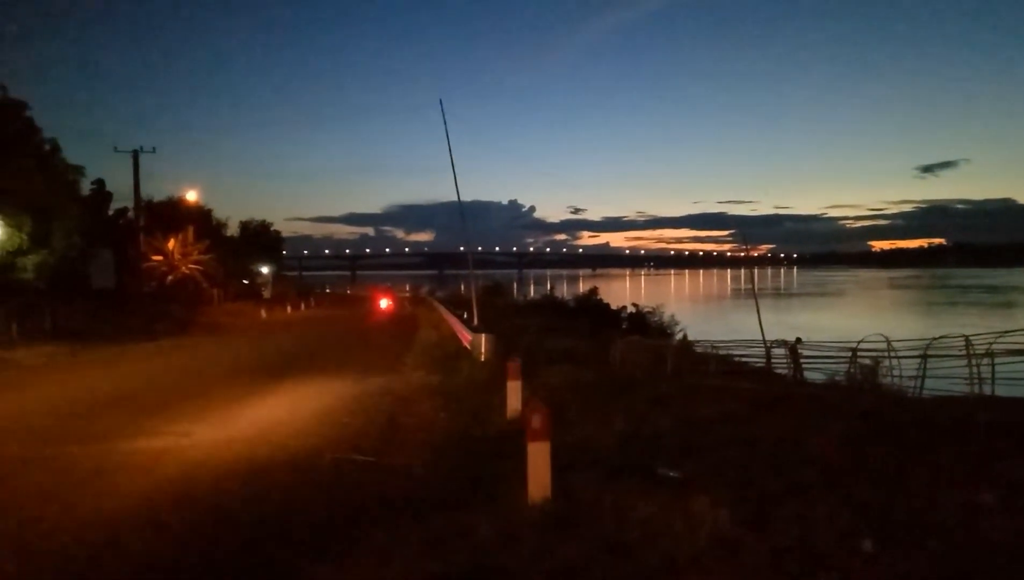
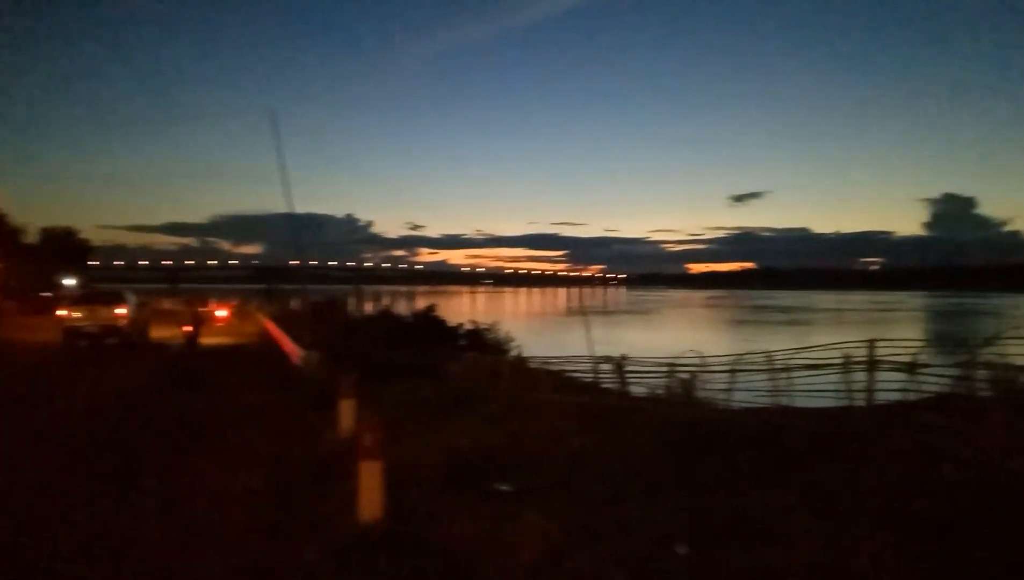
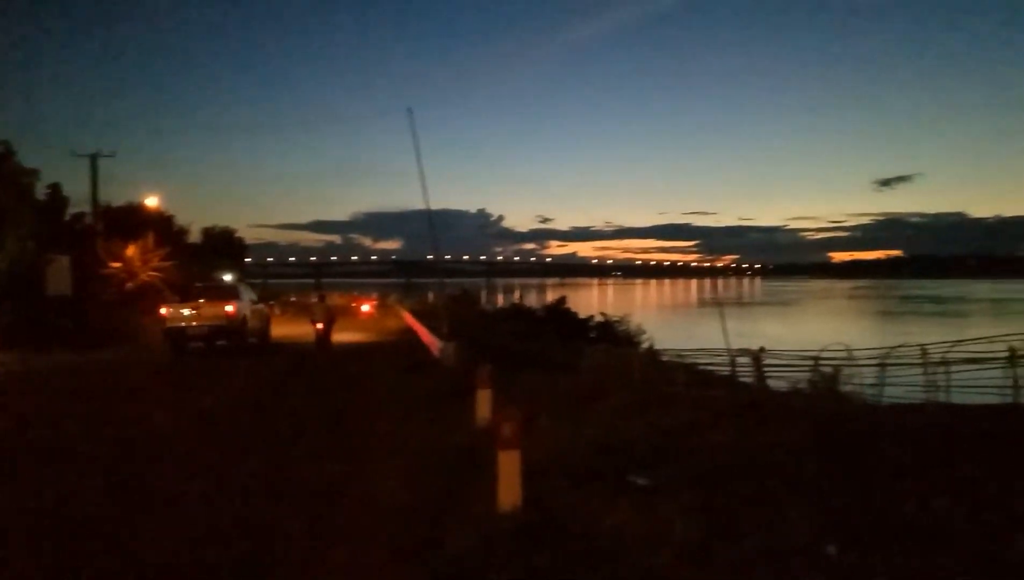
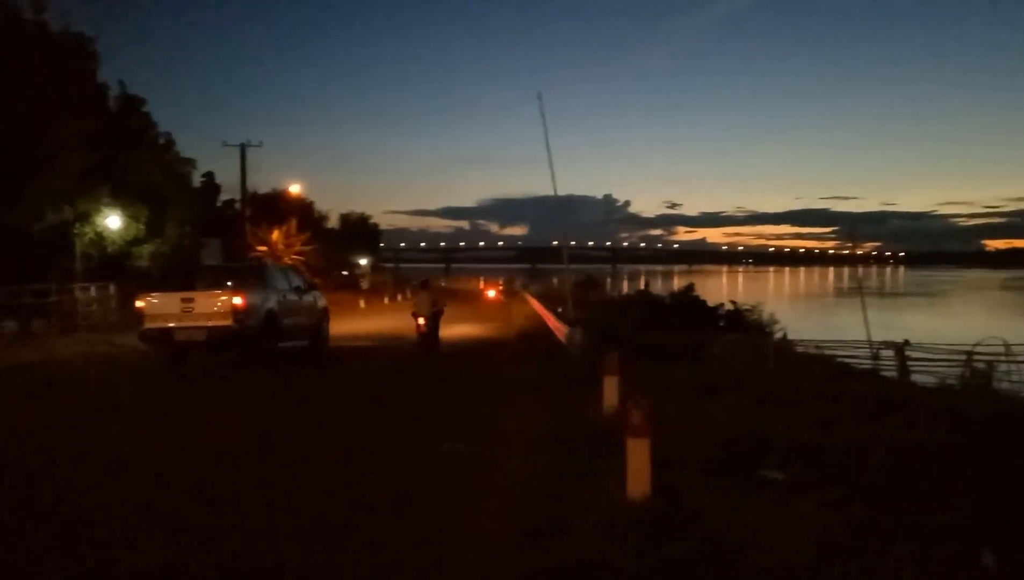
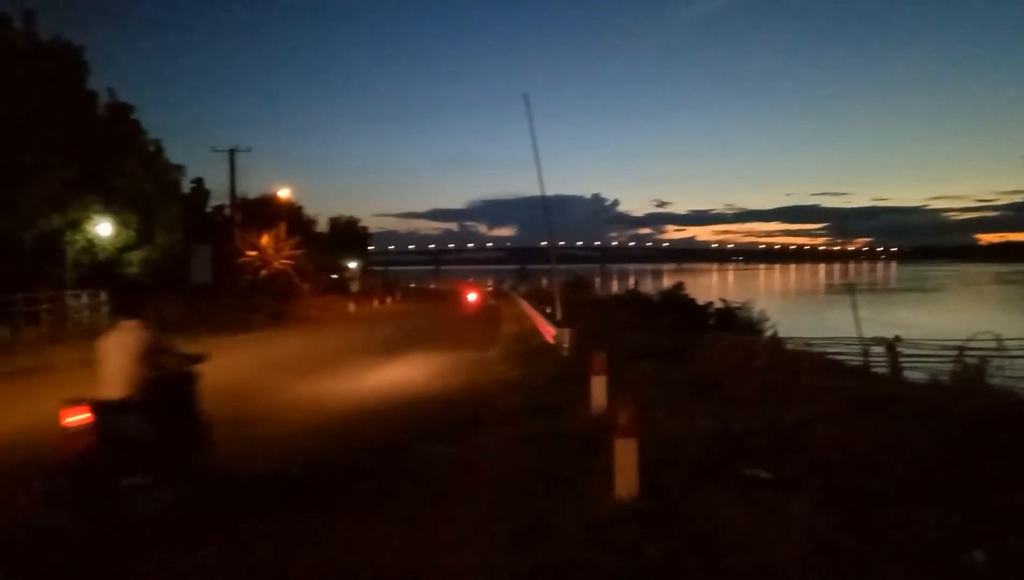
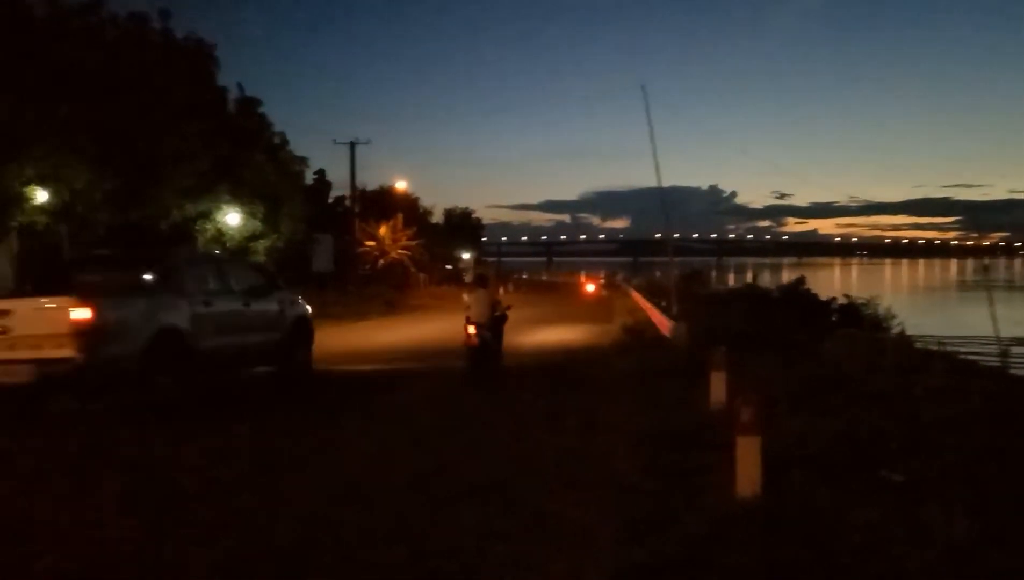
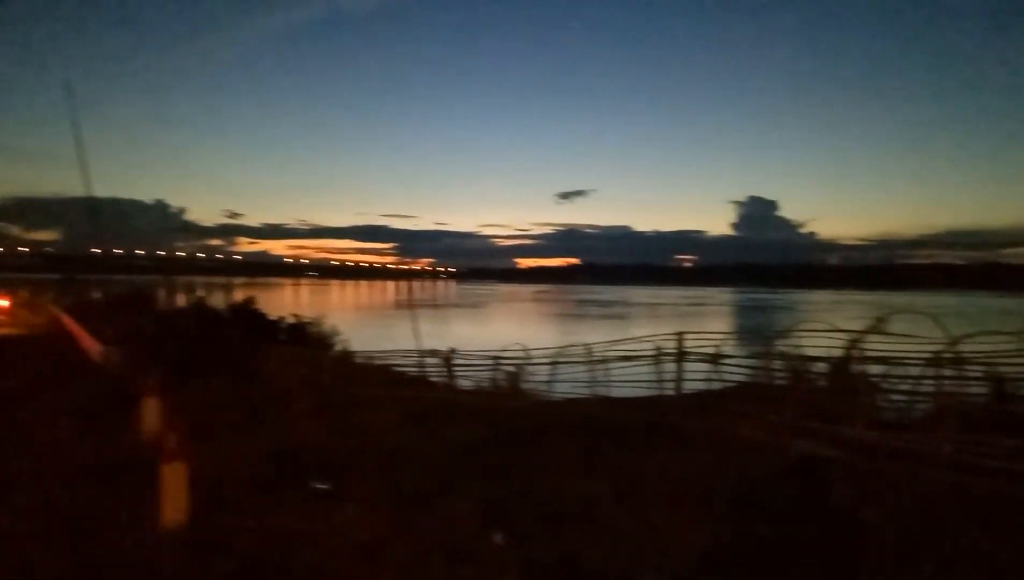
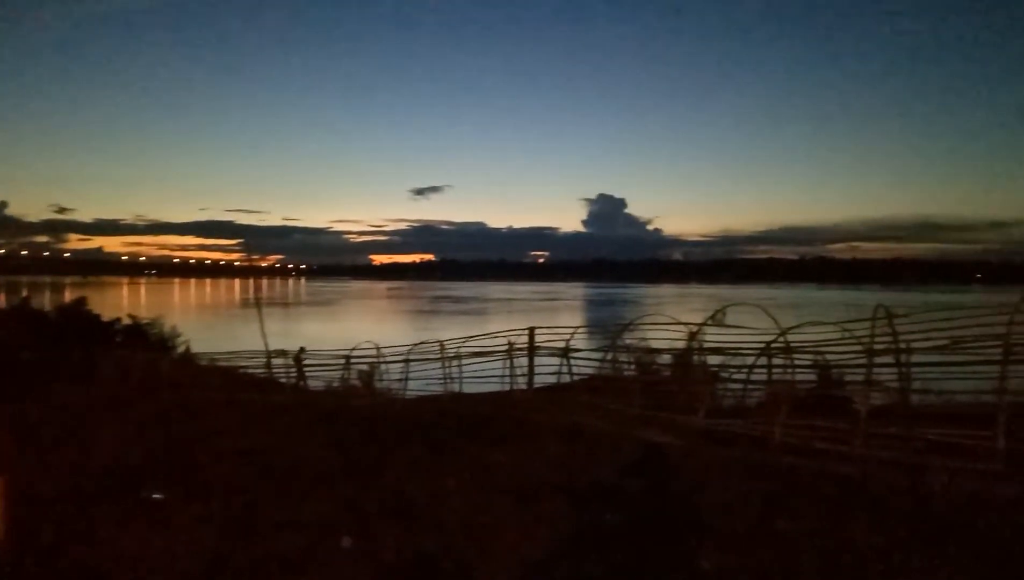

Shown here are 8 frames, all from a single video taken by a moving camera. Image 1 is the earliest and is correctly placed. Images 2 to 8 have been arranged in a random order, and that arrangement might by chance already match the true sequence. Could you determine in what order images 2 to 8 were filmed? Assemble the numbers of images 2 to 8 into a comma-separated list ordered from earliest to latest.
5, 6, 4, 3, 2, 7, 8
